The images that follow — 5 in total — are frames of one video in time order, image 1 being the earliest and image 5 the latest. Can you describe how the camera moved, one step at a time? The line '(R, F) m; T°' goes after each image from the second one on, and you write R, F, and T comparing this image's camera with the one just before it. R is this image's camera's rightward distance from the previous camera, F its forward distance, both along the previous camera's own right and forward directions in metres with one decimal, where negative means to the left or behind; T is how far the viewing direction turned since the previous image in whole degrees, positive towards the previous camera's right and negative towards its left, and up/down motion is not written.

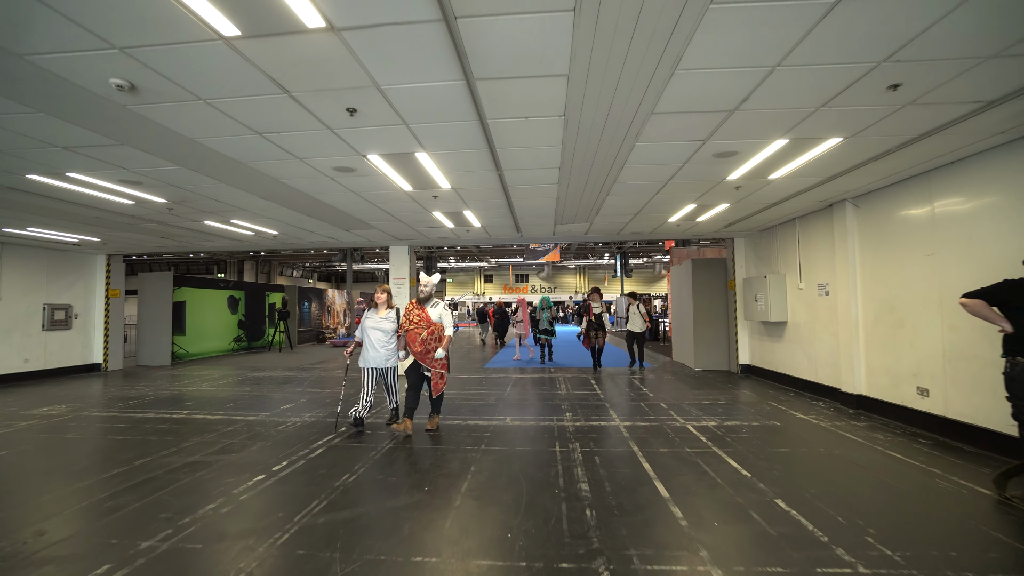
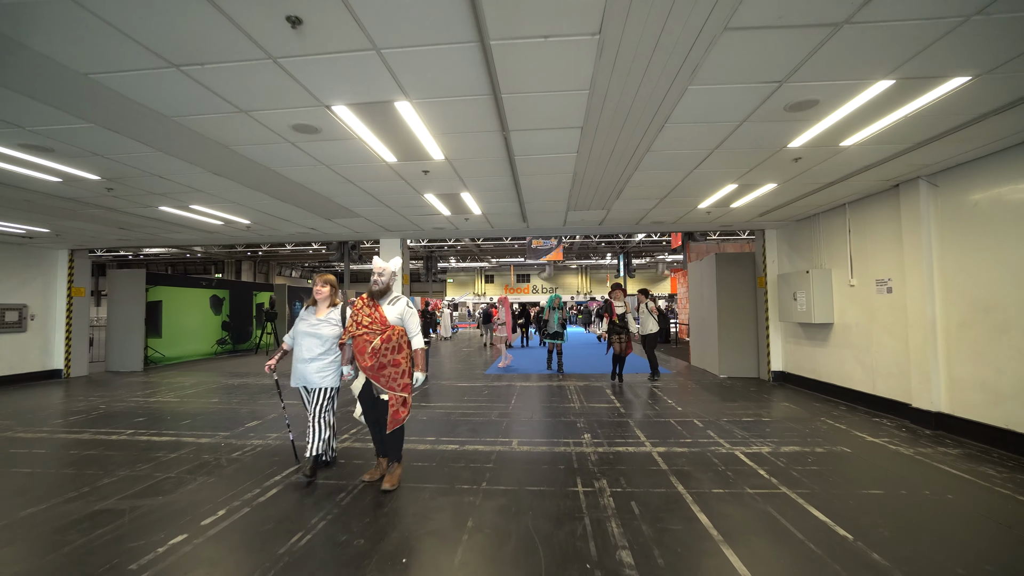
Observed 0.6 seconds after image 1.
(-0.1, +0.8) m; 0°
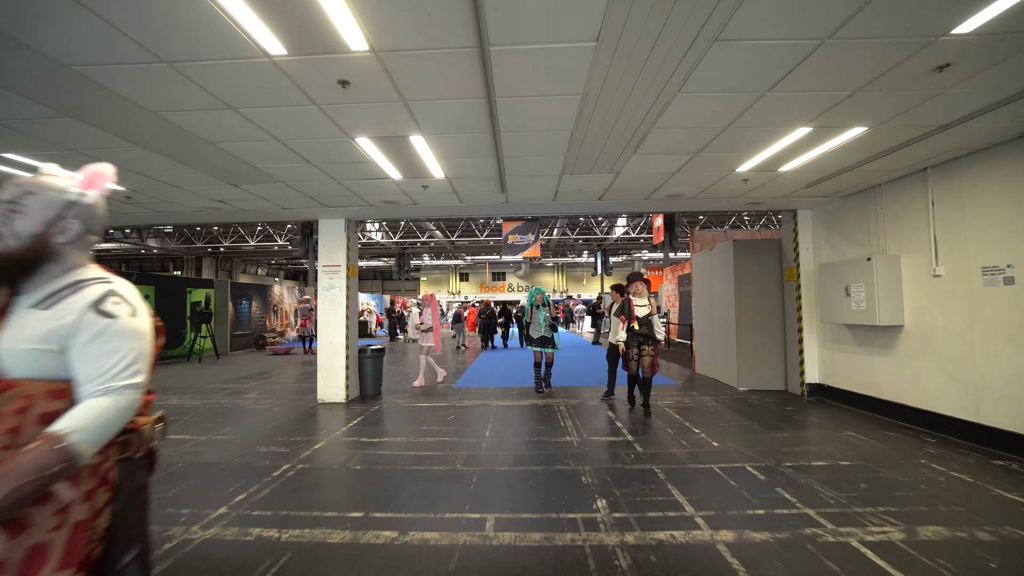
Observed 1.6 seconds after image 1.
(0.0, +1.5) m; +3°
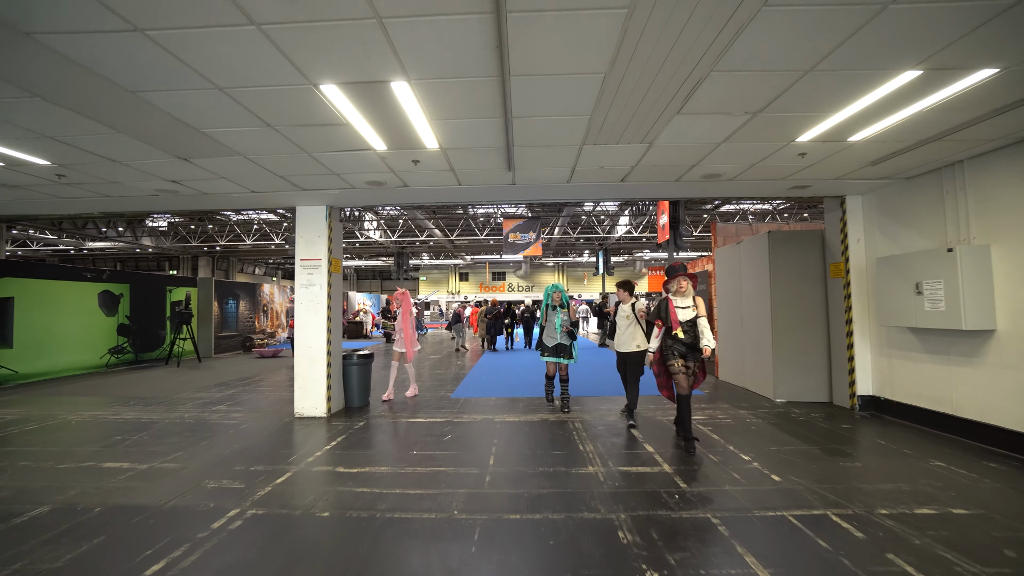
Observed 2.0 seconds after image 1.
(-0.1, +0.8) m; 0°
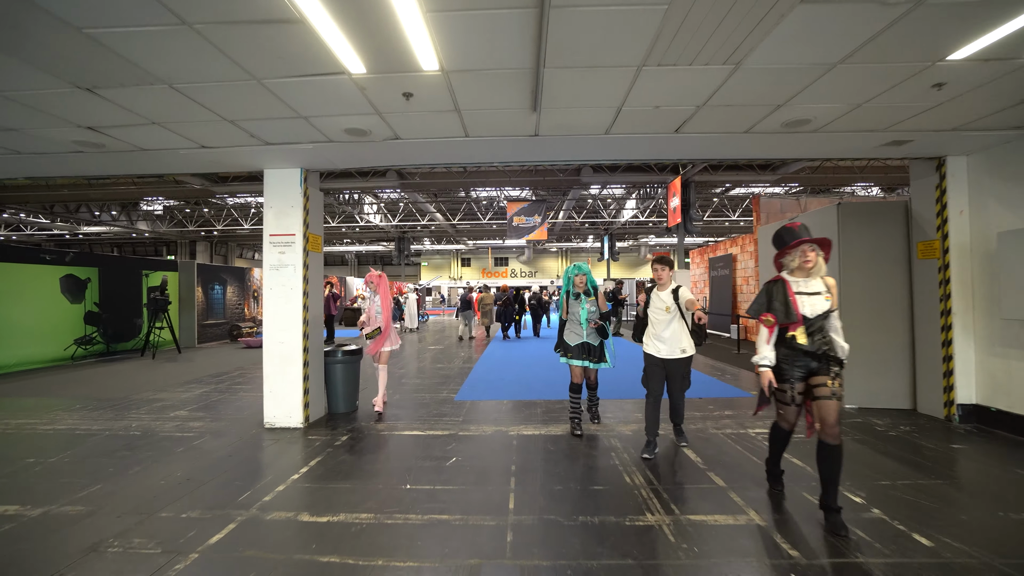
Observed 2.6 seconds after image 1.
(-0.1, +1.0) m; 0°
